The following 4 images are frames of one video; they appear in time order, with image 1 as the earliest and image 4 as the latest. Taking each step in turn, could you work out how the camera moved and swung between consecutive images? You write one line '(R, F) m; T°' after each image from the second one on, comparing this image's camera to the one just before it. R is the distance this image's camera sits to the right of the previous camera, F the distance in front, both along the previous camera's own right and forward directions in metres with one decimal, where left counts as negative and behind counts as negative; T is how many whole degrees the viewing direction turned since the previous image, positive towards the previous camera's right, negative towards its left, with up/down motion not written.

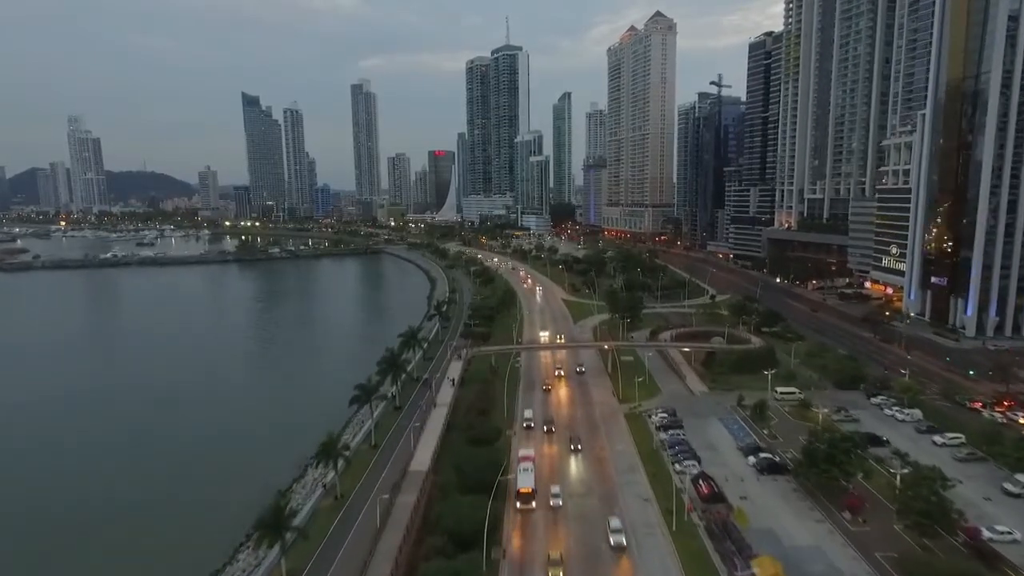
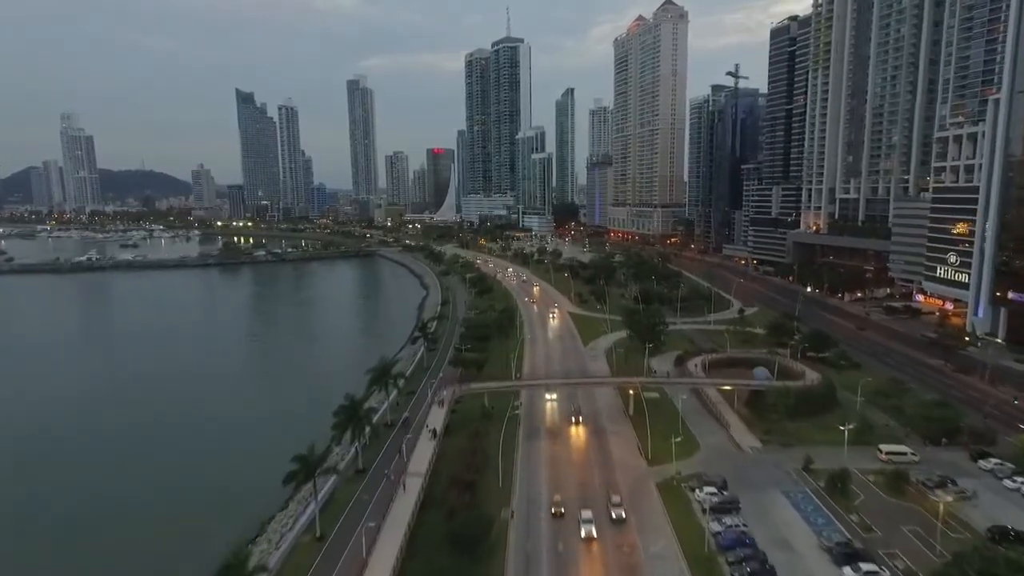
(+0.3, +9.8) m; 0°
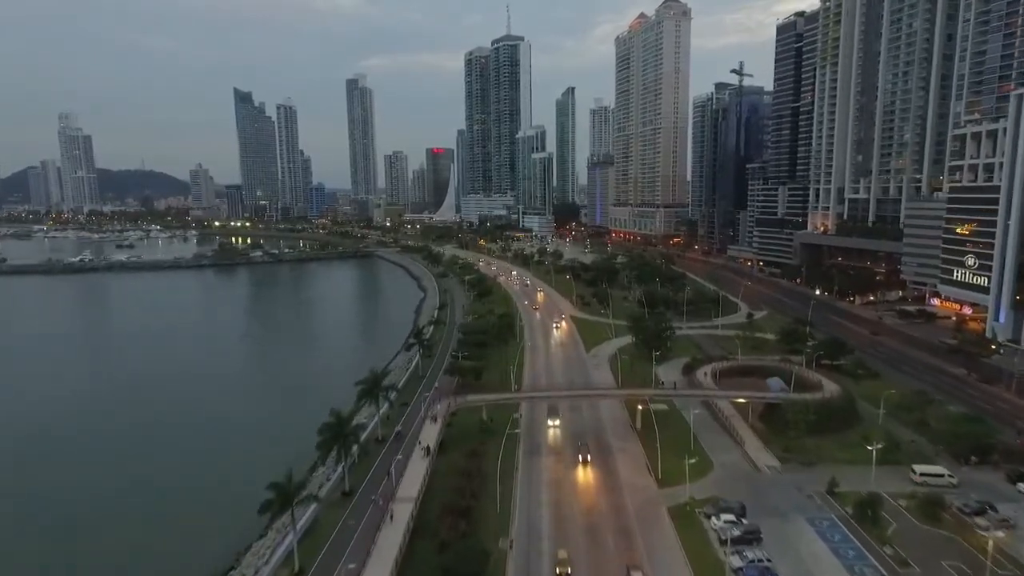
(+0.1, +2.5) m; 0°
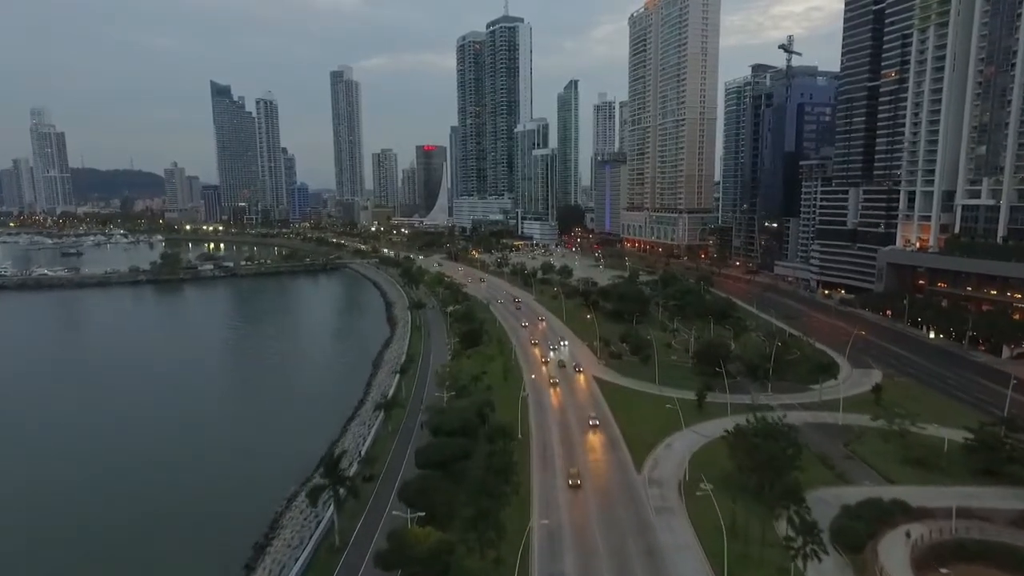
(0.0, +23.4) m; 0°
